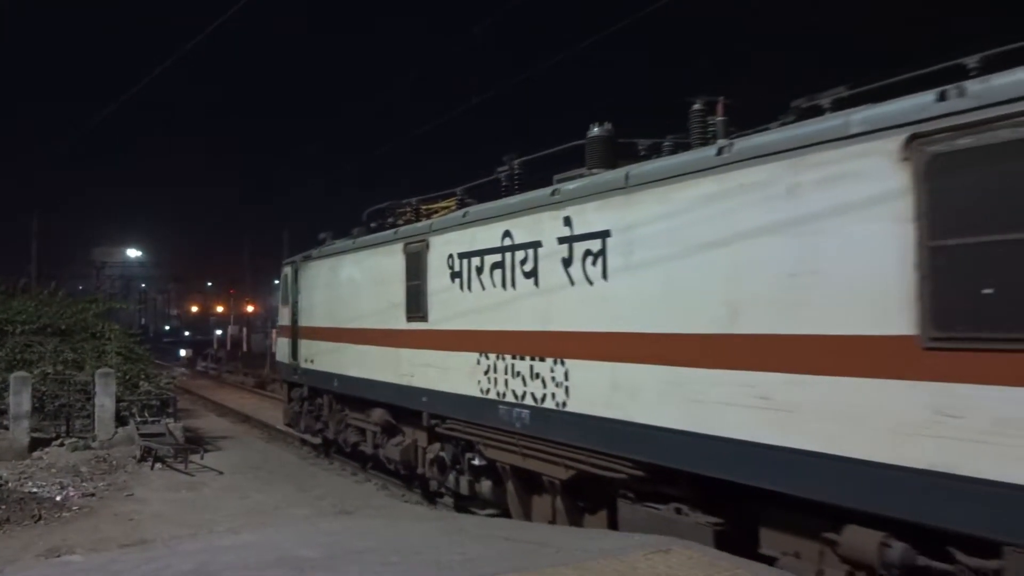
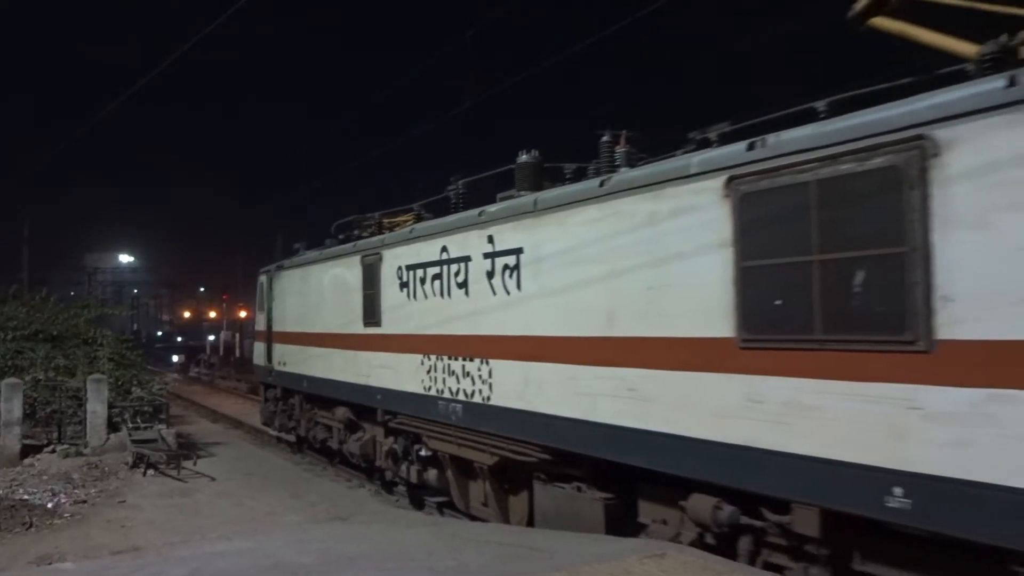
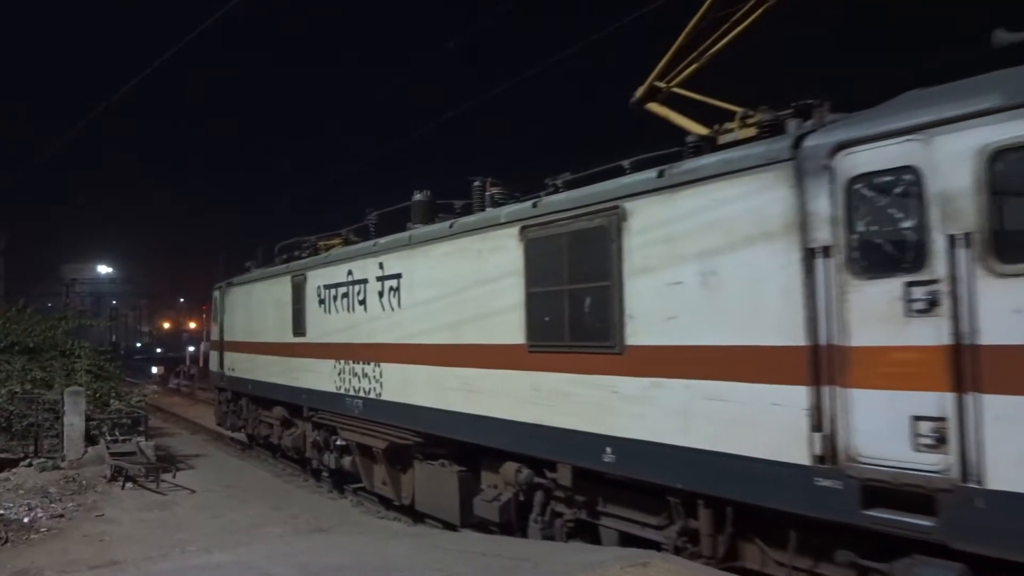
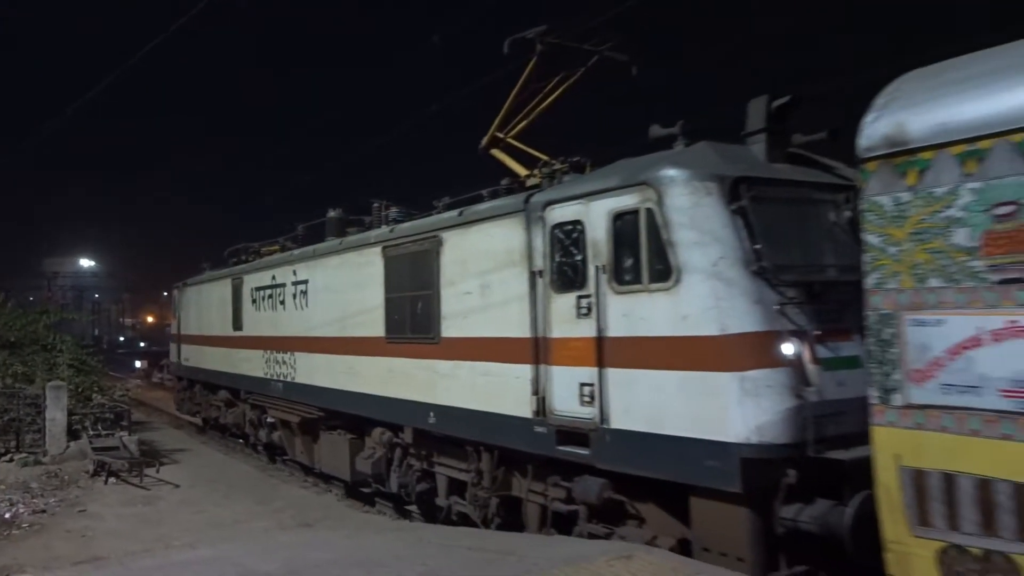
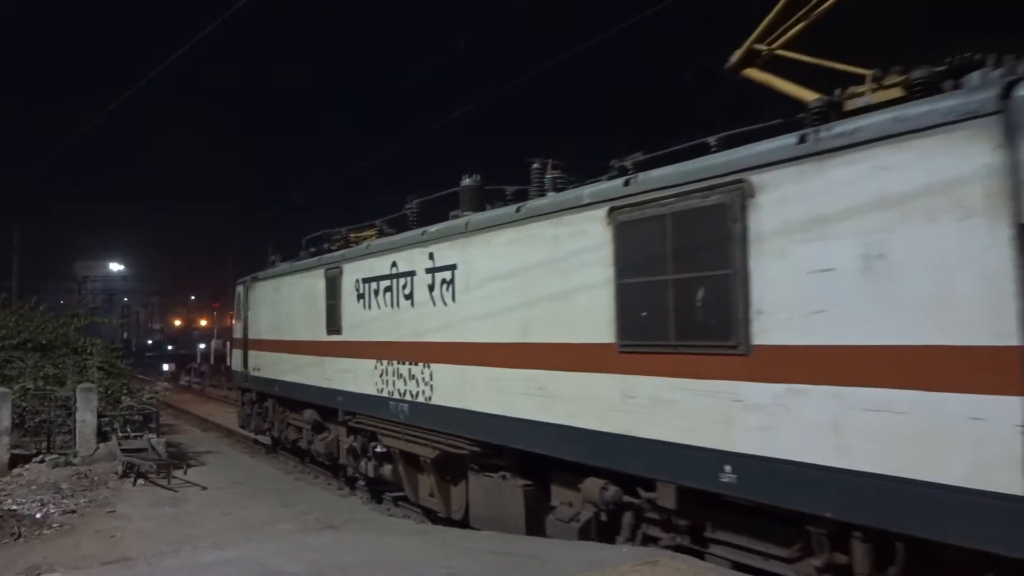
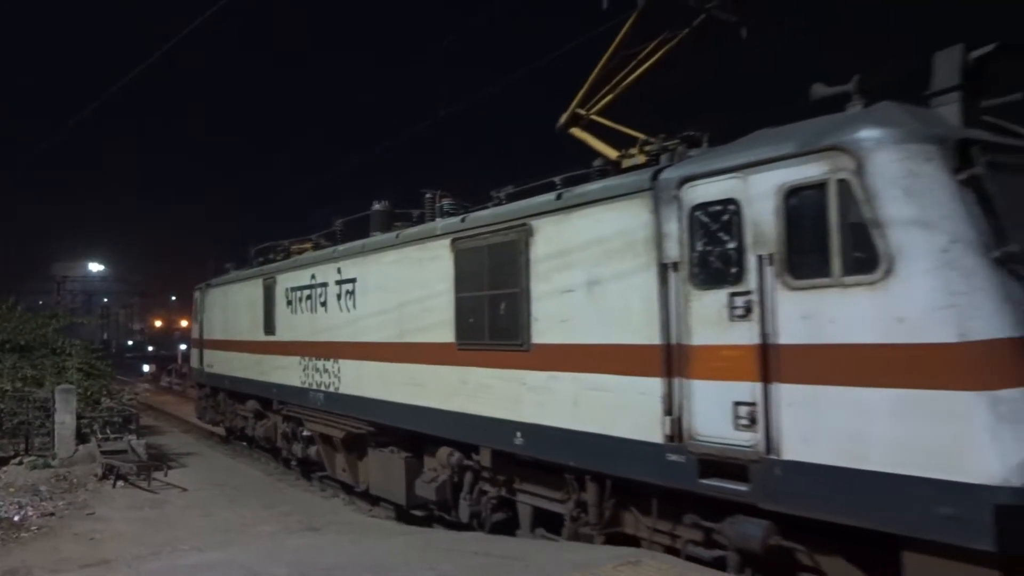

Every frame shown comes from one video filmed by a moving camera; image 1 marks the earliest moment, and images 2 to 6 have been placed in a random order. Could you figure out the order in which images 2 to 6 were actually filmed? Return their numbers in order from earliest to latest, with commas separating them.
2, 5, 3, 6, 4
